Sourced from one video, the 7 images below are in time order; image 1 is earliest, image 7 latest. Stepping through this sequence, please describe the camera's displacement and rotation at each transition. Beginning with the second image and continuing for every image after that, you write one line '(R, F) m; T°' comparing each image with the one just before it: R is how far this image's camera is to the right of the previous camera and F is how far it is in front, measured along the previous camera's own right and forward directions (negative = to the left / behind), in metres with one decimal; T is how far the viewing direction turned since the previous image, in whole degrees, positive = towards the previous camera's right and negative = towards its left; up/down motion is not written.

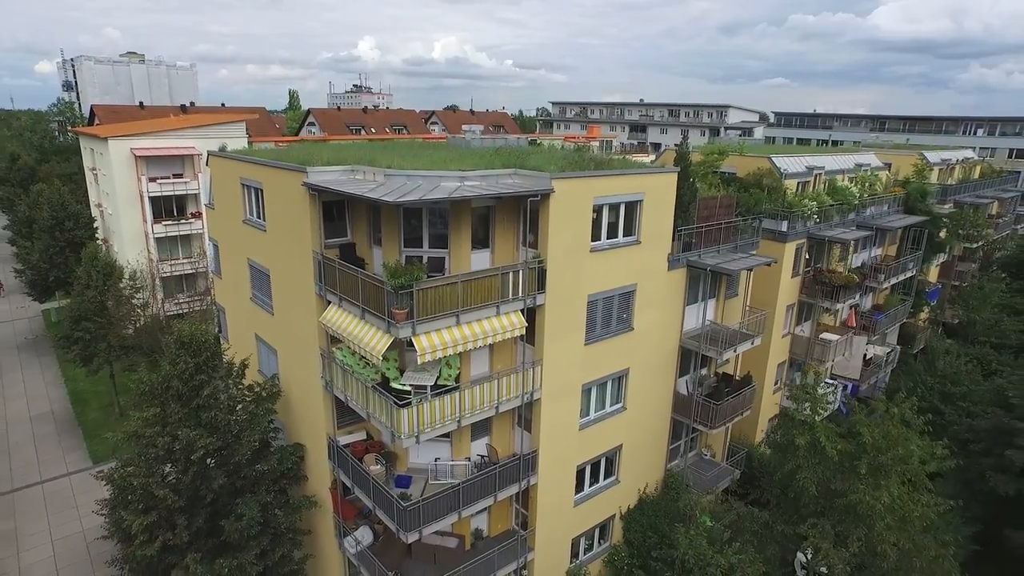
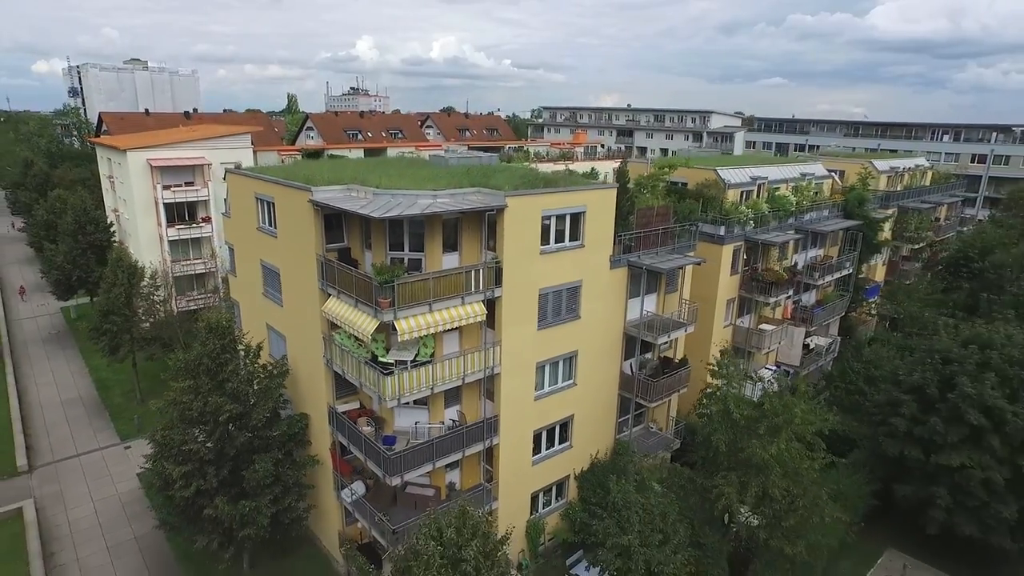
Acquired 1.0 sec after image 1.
(+0.8, -3.2) m; 0°
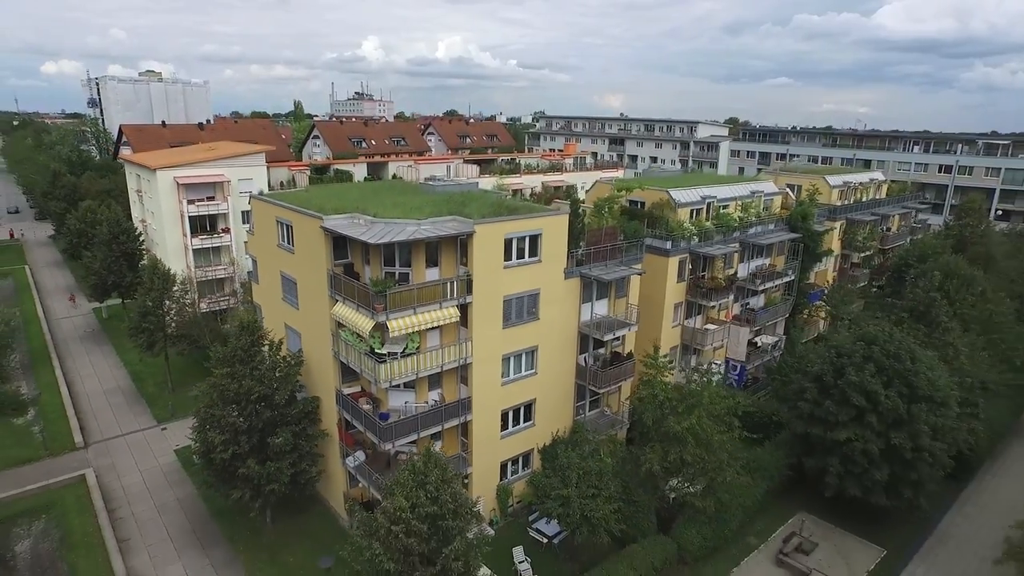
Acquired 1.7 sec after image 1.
(+1.1, -4.4) m; 0°
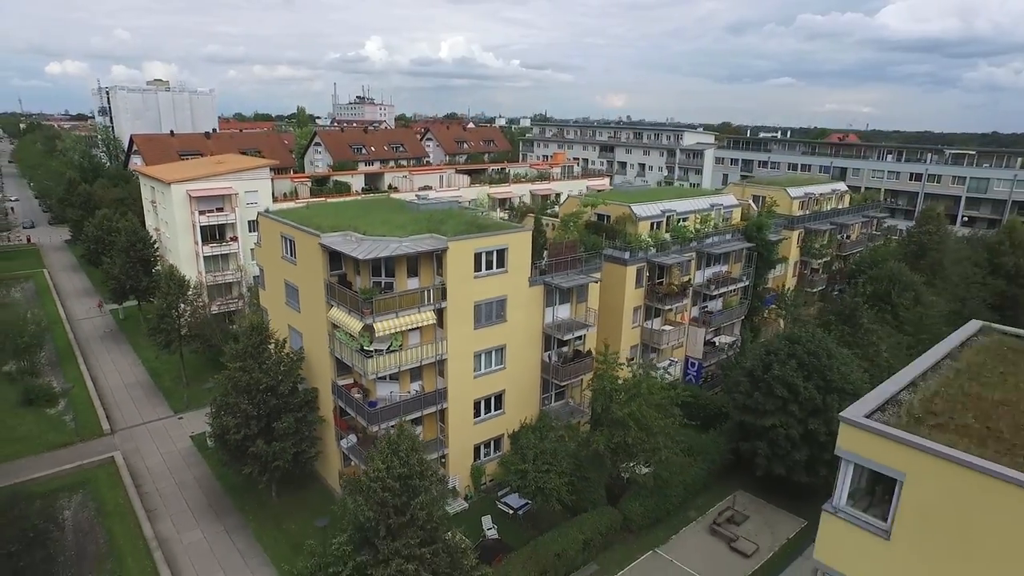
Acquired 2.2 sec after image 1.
(+1.2, -3.7) m; 0°
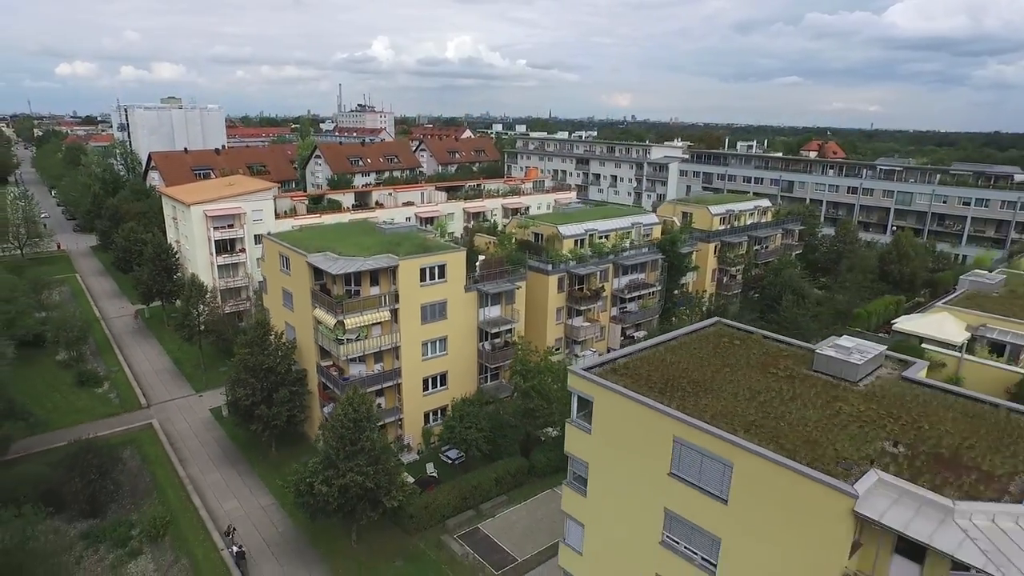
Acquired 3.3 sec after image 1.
(+3.5, -8.7) m; -1°
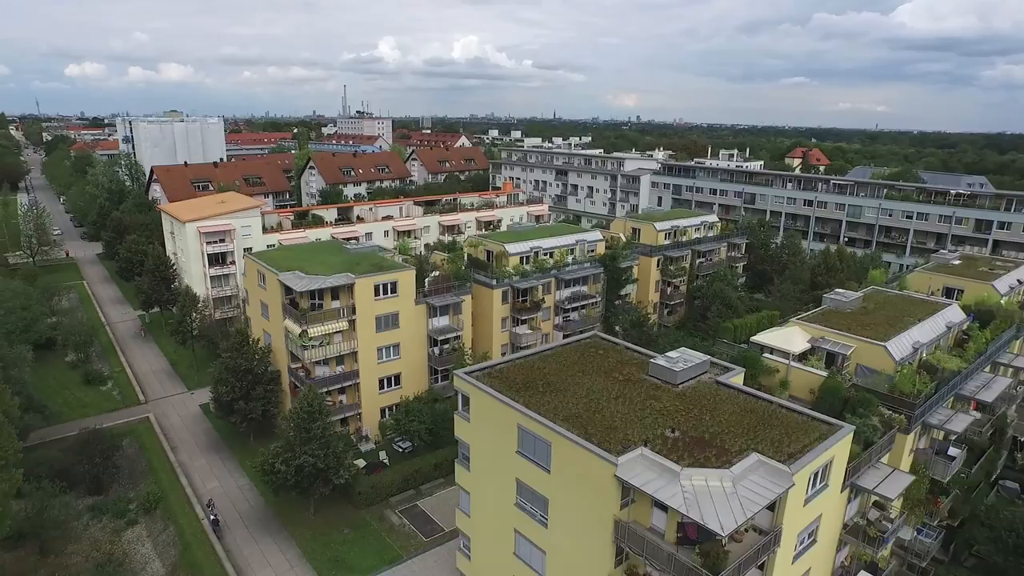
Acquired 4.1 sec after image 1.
(+3.8, -5.8) m; 0°
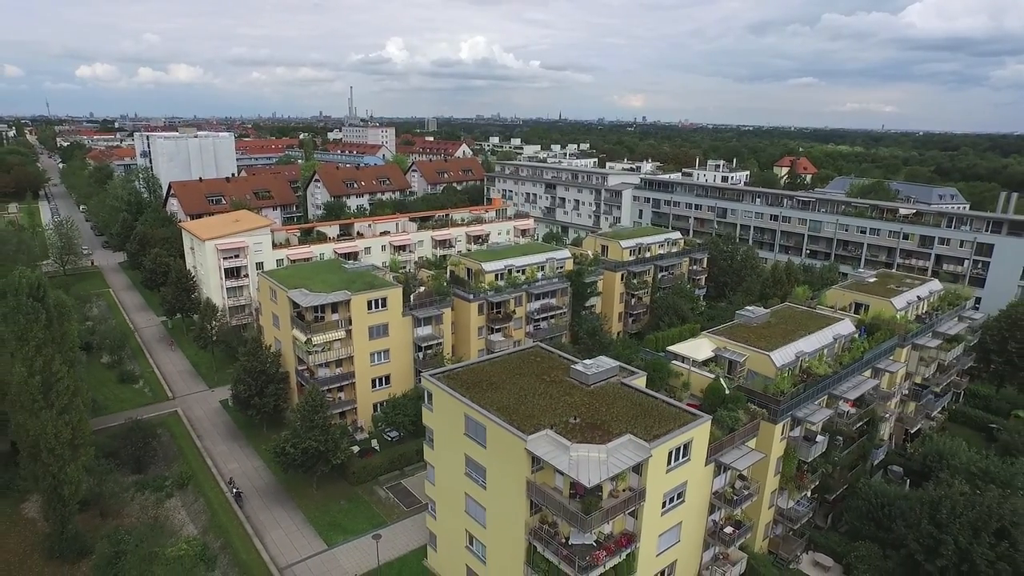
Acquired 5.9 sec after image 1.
(+2.5, -7.7) m; -1°
